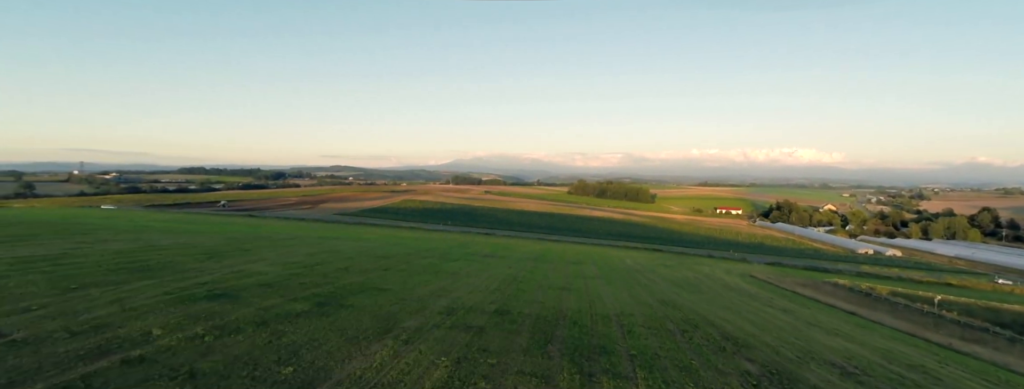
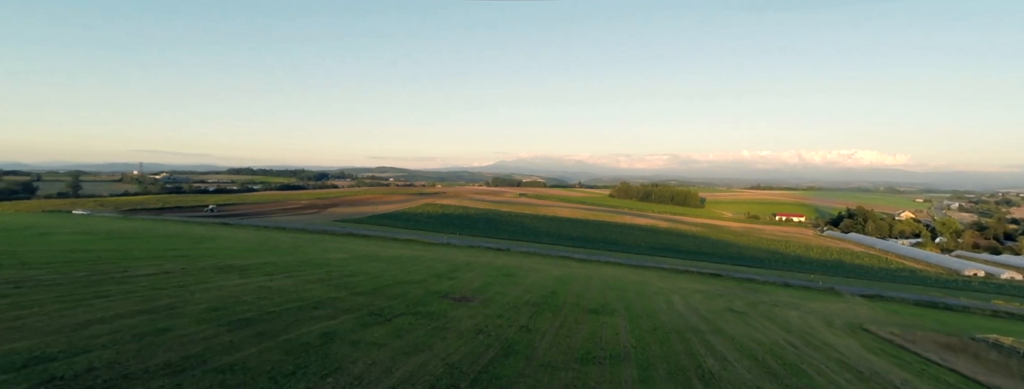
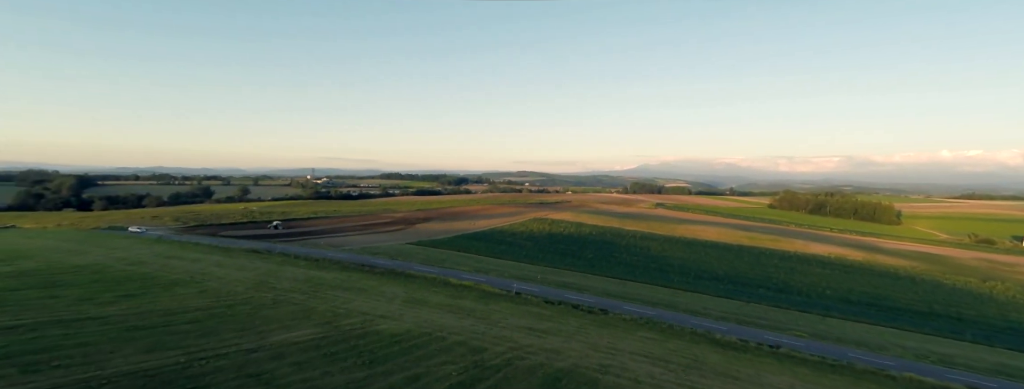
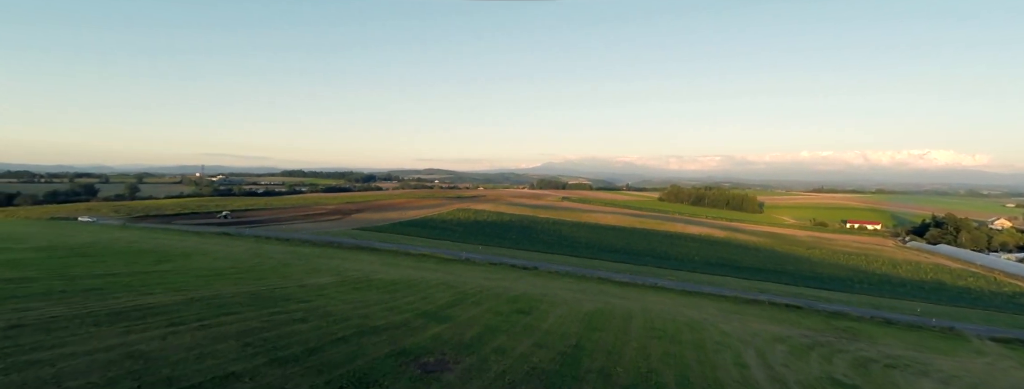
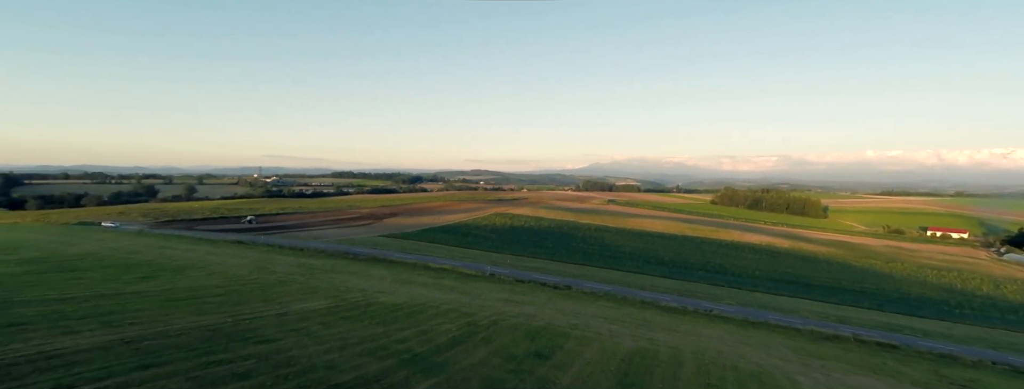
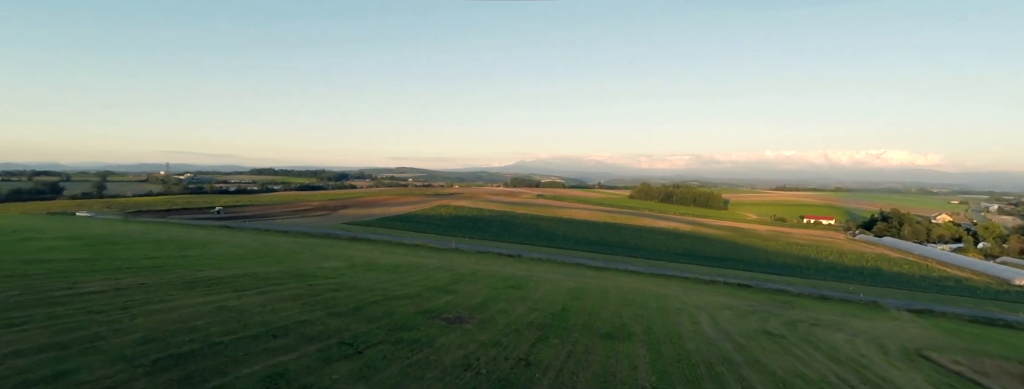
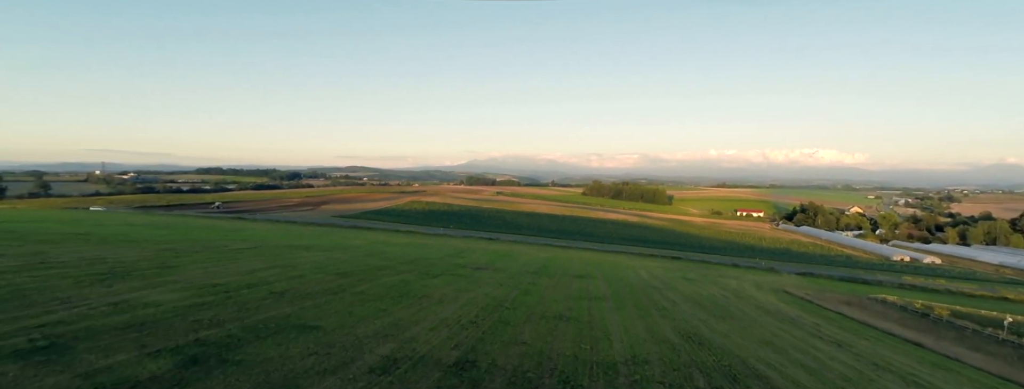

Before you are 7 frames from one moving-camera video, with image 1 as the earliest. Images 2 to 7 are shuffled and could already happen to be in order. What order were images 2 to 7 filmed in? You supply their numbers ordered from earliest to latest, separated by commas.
7, 2, 6, 4, 5, 3
